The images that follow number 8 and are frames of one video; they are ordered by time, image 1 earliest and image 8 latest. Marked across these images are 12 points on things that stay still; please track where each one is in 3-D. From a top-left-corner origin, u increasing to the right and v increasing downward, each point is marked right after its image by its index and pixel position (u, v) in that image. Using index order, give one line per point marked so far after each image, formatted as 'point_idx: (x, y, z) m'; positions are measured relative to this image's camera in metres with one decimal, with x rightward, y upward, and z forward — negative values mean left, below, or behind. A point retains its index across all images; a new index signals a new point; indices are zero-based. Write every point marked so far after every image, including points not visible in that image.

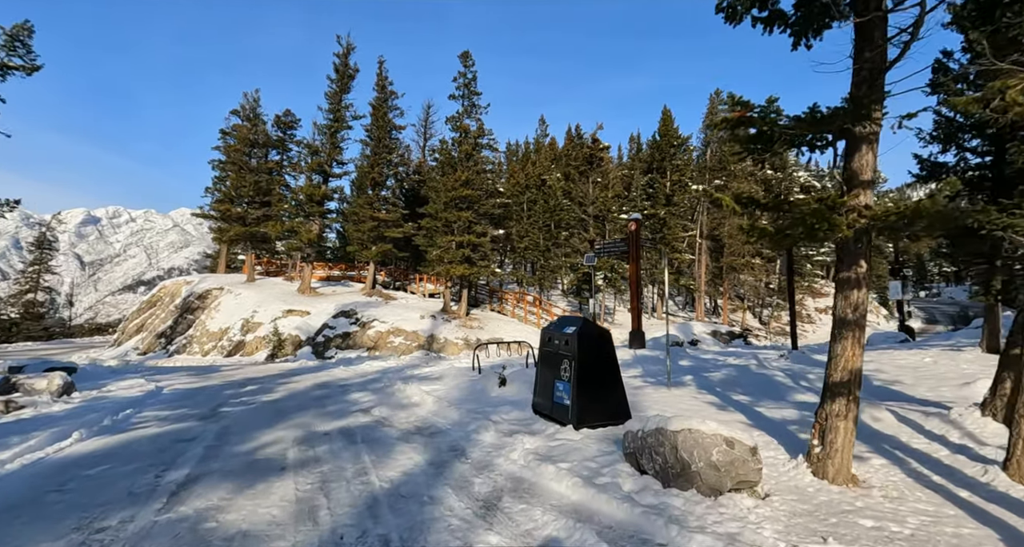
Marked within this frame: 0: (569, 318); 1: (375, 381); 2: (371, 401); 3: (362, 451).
0: (+0.9, -0.7, +8.1) m
1: (-3.8, -3.0, +15.0) m
2: (-3.0, -2.7, +11.6) m
3: (-2.0, -2.3, +7.2) m
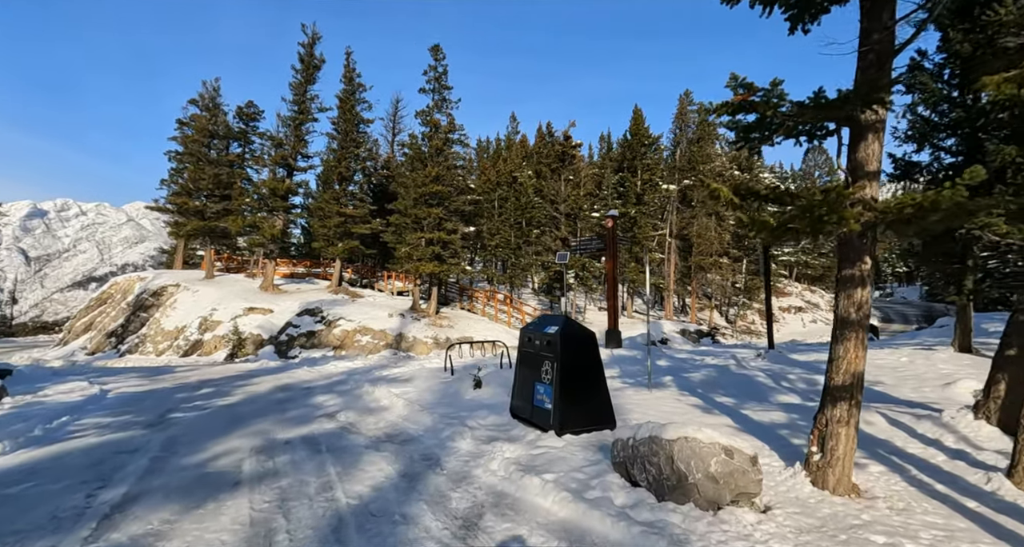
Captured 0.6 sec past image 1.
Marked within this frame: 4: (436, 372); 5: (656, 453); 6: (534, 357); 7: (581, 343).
0: (+0.6, -0.6, +7.7) m
1: (-4.5, -2.9, +14.3) m
2: (-3.5, -2.6, +10.9) m
3: (-2.3, -2.3, +6.6) m
4: (-1.8, -2.4, +13.5) m
5: (+1.3, -1.6, +4.8) m
6: (+0.3, -1.2, +7.6) m
7: (+0.9, -0.9, +7.1) m
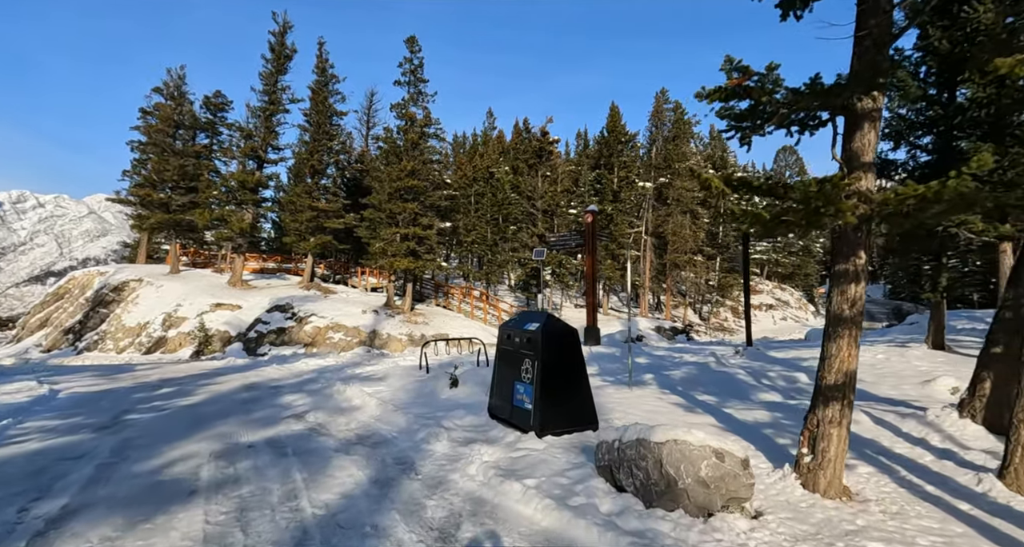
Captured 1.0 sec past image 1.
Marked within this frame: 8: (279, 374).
0: (+0.3, -0.5, +7.4) m
1: (-5.1, -2.7, +13.8) m
2: (-3.9, -2.5, +10.5) m
3: (-2.5, -2.2, +6.2) m
4: (-2.4, -2.3, +13.1) m
5: (+1.1, -1.5, +4.6) m
6: (0.0, -1.1, +7.3) m
7: (+0.6, -0.8, +6.9) m
8: (-6.8, -2.9, +16.0) m
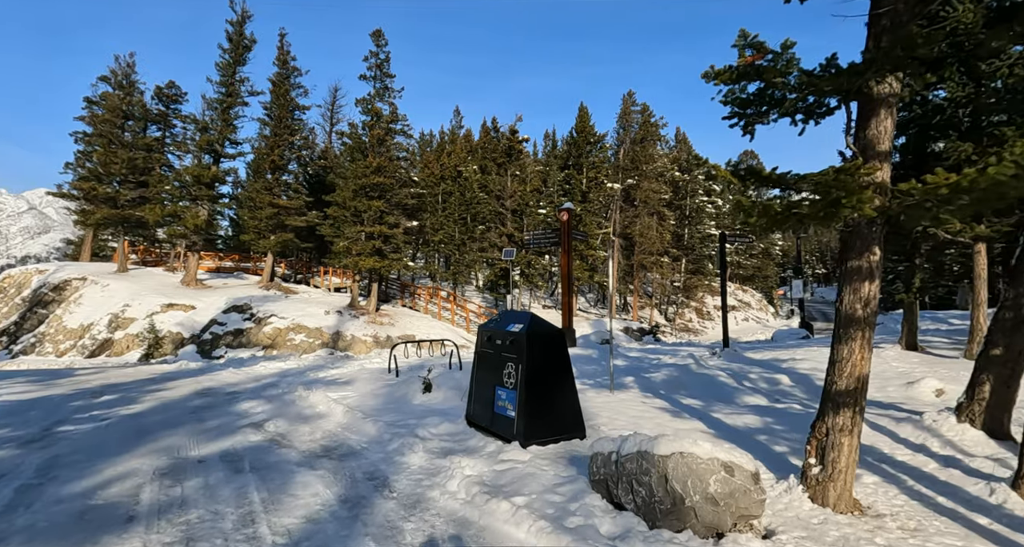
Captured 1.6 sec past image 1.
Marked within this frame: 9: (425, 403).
0: (0.0, -0.5, +6.9) m
1: (-5.7, -2.7, +12.9) m
2: (-4.4, -2.5, +9.7) m
3: (-2.7, -2.2, +5.6) m
4: (-3.0, -2.3, +12.5) m
5: (+1.0, -1.5, +4.2) m
6: (-0.2, -1.0, +6.8) m
7: (+0.4, -0.8, +6.4) m
8: (-7.6, -2.9, +15.0) m
9: (-1.4, -2.1, +8.7) m
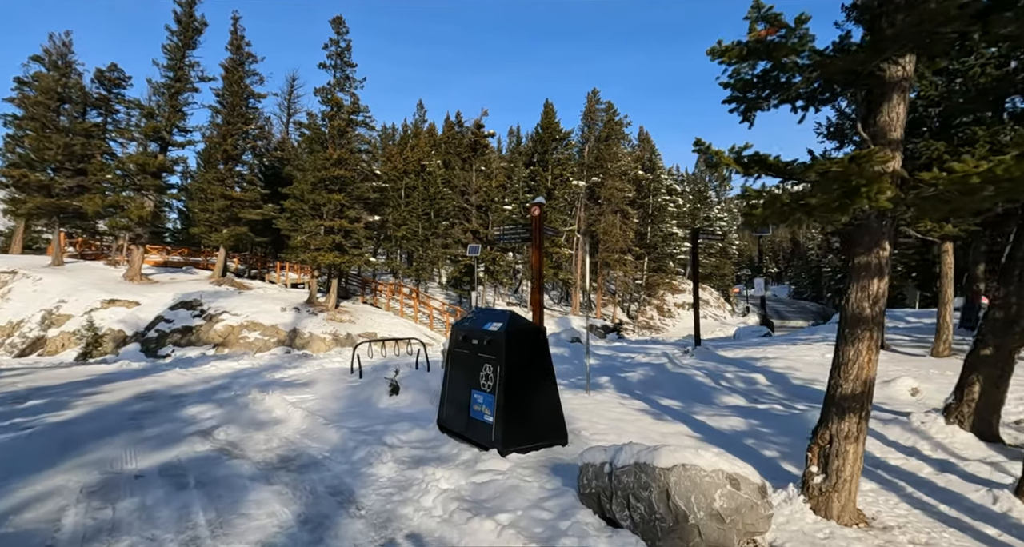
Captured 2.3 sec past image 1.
0: (-0.2, -0.4, +6.5) m
1: (-6.4, -2.5, +12.1) m
2: (-4.9, -2.4, +8.9) m
3: (-2.9, -2.1, +4.9) m
4: (-3.7, -2.2, +11.8) m
5: (+0.9, -1.5, +3.8) m
6: (-0.5, -1.0, +6.3) m
7: (+0.2, -0.8, +6.0) m
8: (-8.5, -2.7, +14.0) m
9: (-1.8, -2.0, +8.1) m
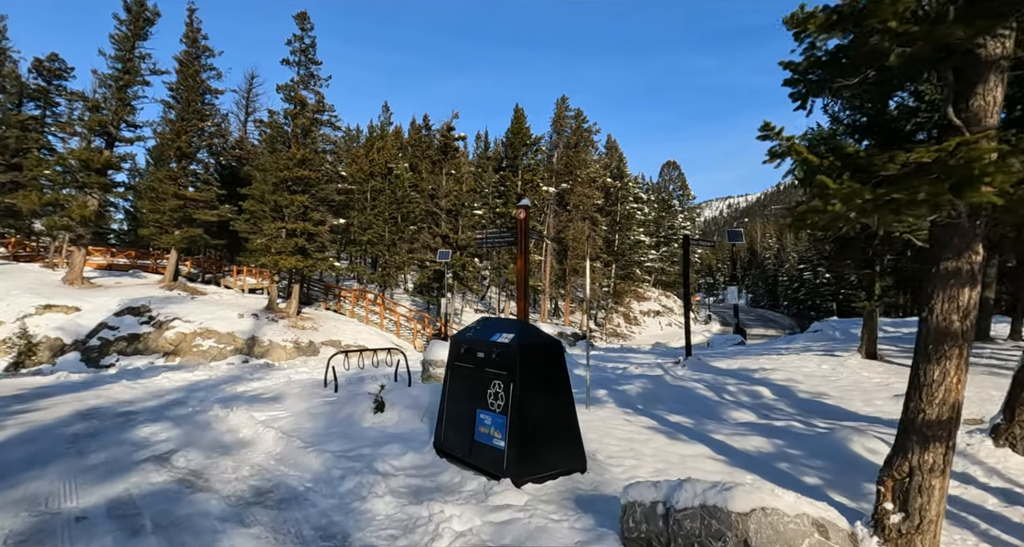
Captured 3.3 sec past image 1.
0: (-0.1, -0.5, +5.8) m
1: (-6.7, -2.6, +10.9) m
2: (-4.9, -2.4, +7.9) m
3: (-2.7, -2.1, +4.1) m
4: (-4.0, -2.3, +10.8) m
5: (+1.2, -1.5, +3.2) m
6: (-0.4, -1.0, +5.6) m
7: (+0.3, -0.8, +5.3) m
8: (-8.9, -2.8, +12.8) m
9: (-1.8, -2.0, +7.3) m
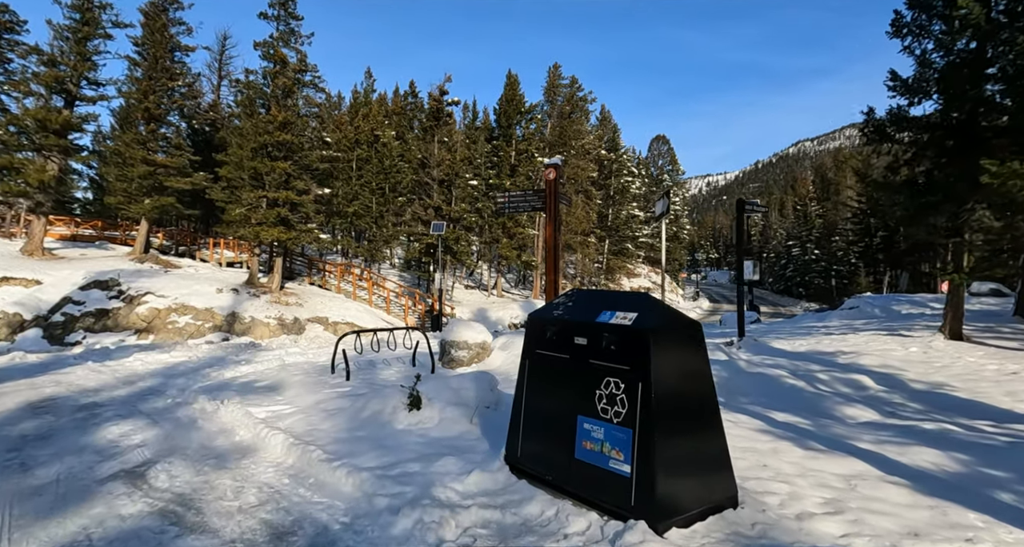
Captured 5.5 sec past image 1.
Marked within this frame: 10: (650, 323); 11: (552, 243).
0: (+0.7, -0.2, +4.2) m
1: (-6.0, -2.0, +9.2) m
2: (-4.2, -2.0, +6.2) m
3: (-1.7, -1.8, +2.5) m
4: (-3.3, -1.7, +9.2) m
5: (+2.2, -1.3, +1.7) m
6: (+0.5, -0.7, +4.0) m
7: (+1.2, -0.5, +3.8) m
8: (-8.3, -2.1, +10.9) m
9: (-1.0, -1.6, +5.7) m
10: (+1.0, -0.3, +3.7) m
11: (+0.8, +0.7, +11.1) m
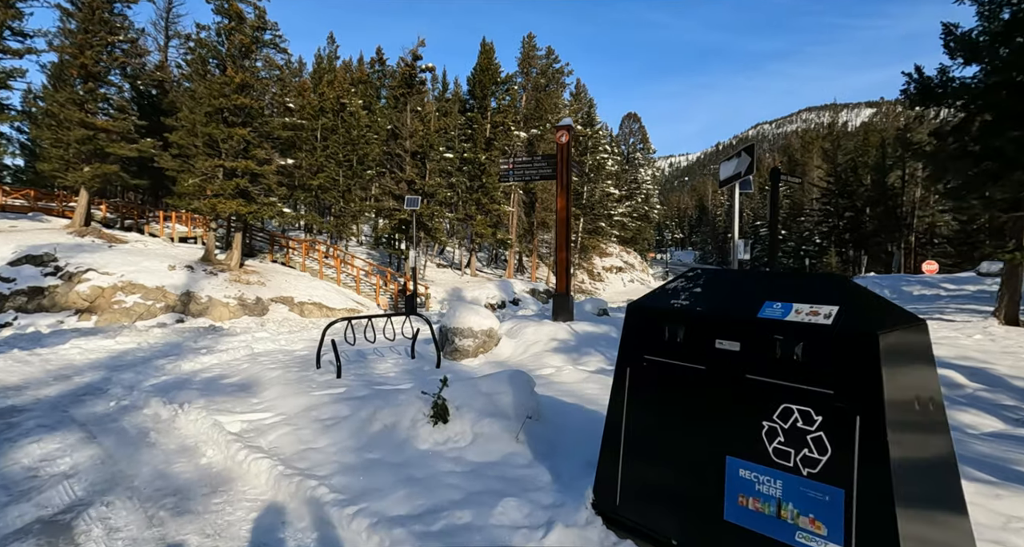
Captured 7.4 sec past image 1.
0: (+1.3, 0.0, +2.9) m
1: (-5.8, -1.7, +7.4) m
2: (-3.7, -1.7, +4.6) m
3: (-1.0, -1.7, +1.0) m
4: (-3.0, -1.3, +7.6) m
5: (+2.9, -1.3, +0.5) m
6: (+1.1, -0.6, +2.7) m
7: (+1.8, -0.4, +2.5) m
8: (-8.1, -1.7, +9.0) m
9: (-0.5, -1.4, +4.3) m
10: (+1.6, -0.2, +2.4) m
11: (+1.0, +1.1, +9.7) m
